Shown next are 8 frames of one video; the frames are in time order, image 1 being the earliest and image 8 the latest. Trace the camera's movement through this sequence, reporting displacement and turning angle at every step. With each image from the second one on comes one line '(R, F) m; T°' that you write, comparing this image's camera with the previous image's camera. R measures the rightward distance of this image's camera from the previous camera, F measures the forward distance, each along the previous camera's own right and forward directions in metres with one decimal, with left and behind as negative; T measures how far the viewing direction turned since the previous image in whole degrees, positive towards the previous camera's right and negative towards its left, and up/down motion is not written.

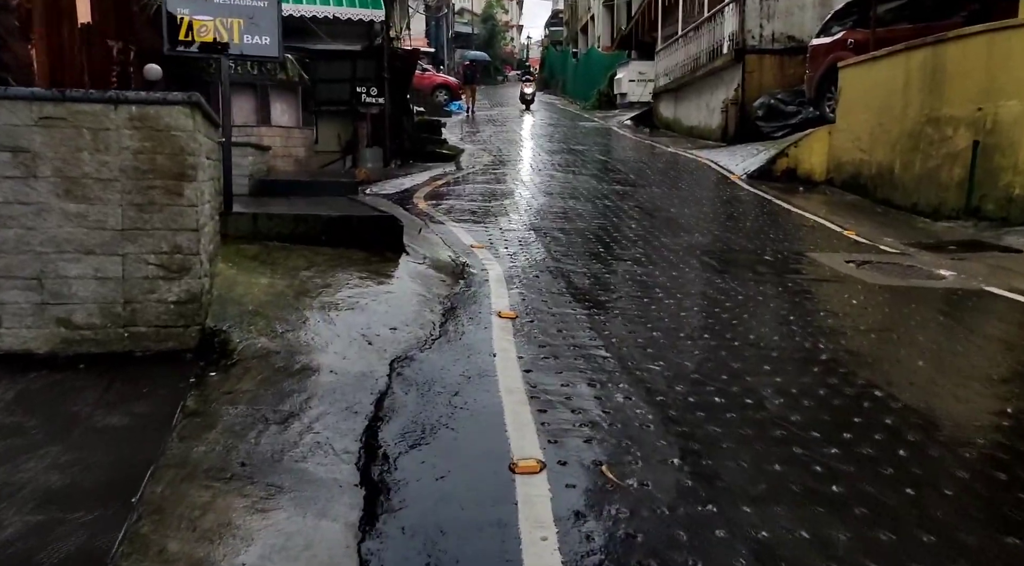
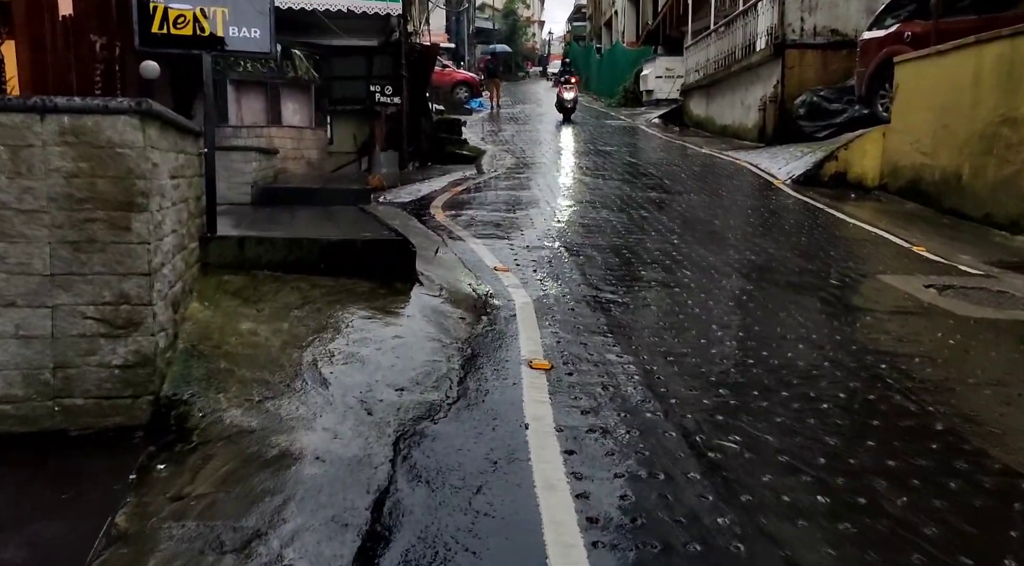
(-0.1, +1.1) m; -1°
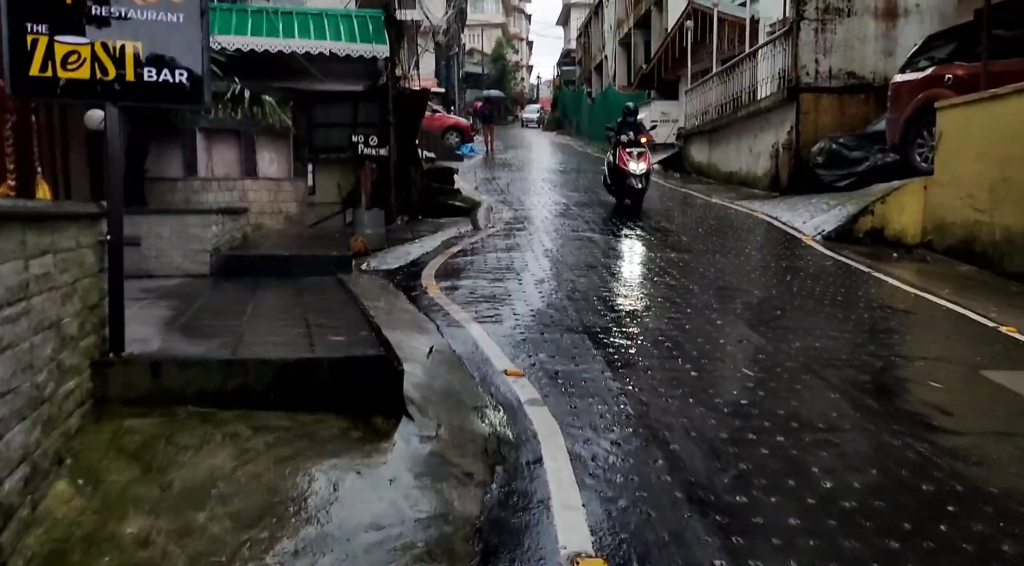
(-0.2, +1.7) m; +1°
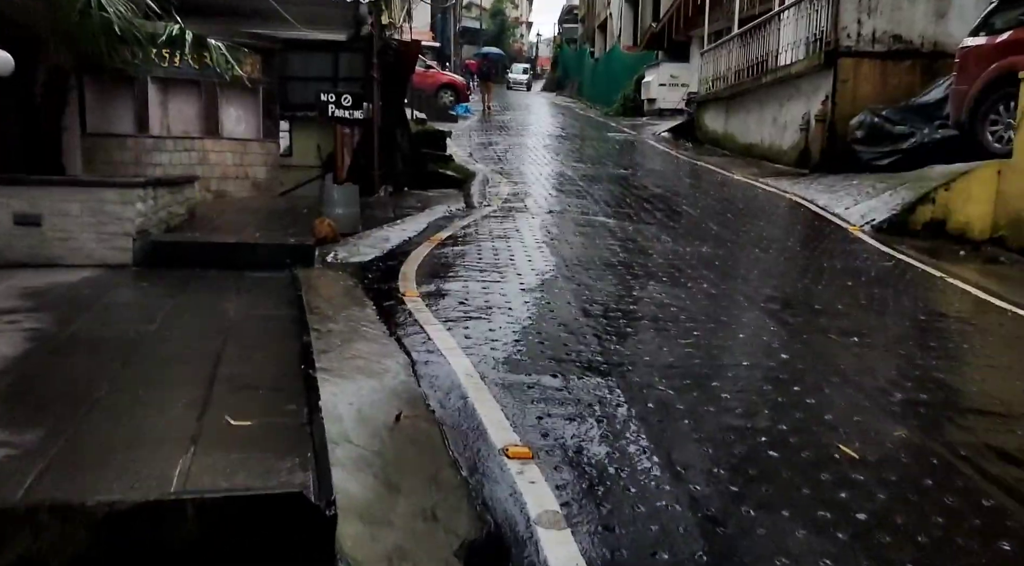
(-0.1, +2.0) m; +1°
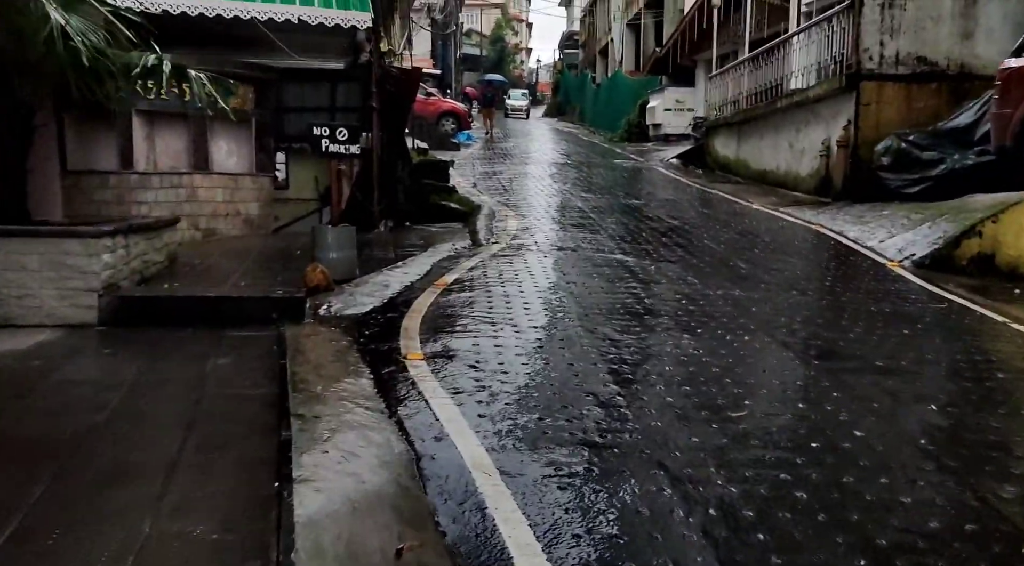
(-0.1, +0.9) m; 0°
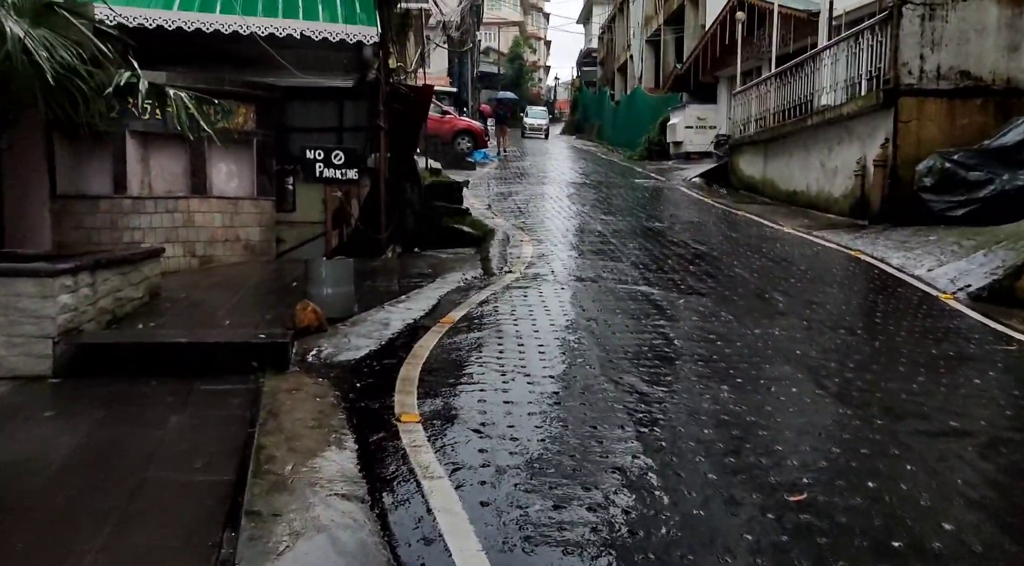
(0.0, +0.9) m; -1°
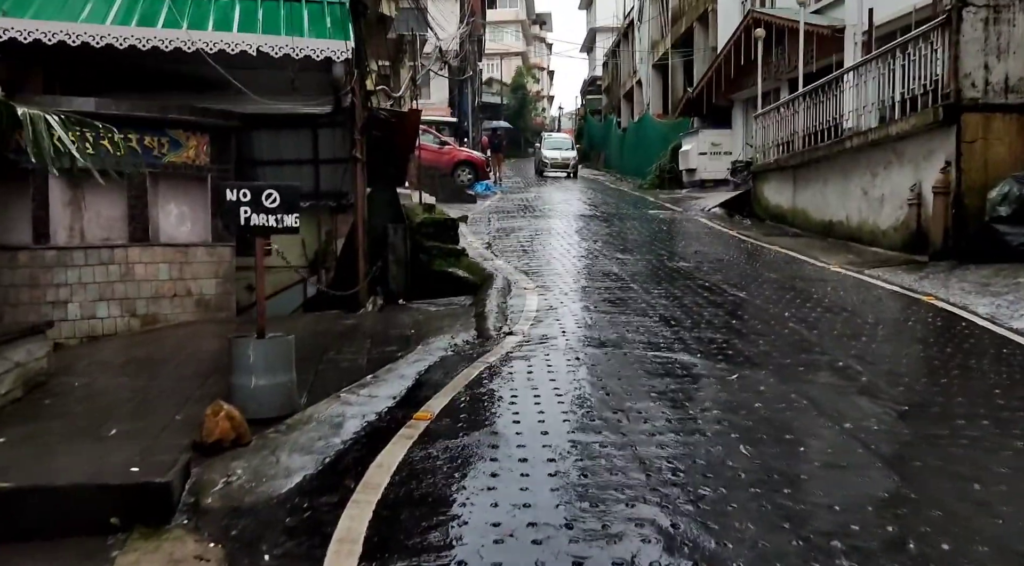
(+0.1, +2.2) m; 0°
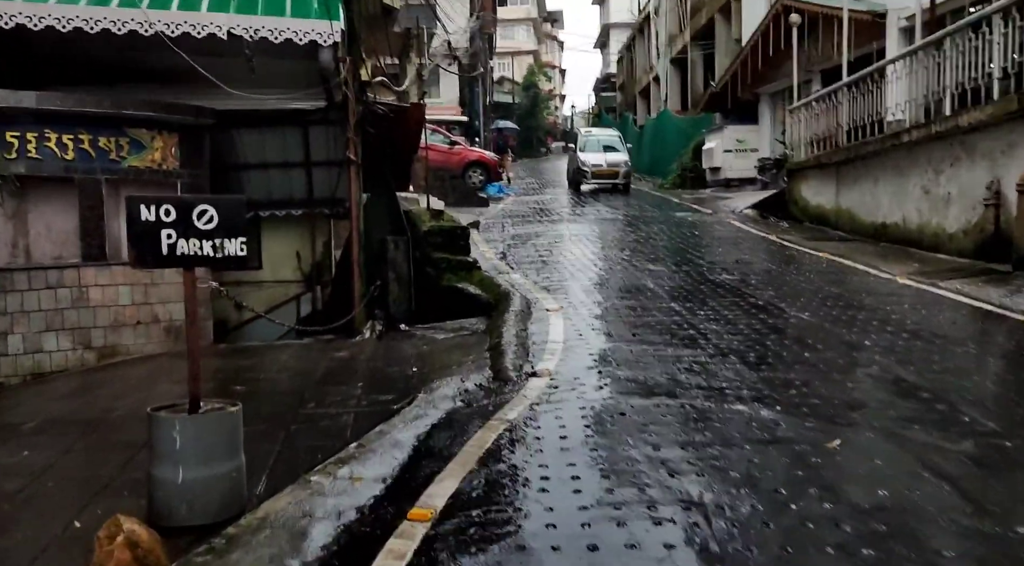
(-0.1, +1.8) m; -1°
